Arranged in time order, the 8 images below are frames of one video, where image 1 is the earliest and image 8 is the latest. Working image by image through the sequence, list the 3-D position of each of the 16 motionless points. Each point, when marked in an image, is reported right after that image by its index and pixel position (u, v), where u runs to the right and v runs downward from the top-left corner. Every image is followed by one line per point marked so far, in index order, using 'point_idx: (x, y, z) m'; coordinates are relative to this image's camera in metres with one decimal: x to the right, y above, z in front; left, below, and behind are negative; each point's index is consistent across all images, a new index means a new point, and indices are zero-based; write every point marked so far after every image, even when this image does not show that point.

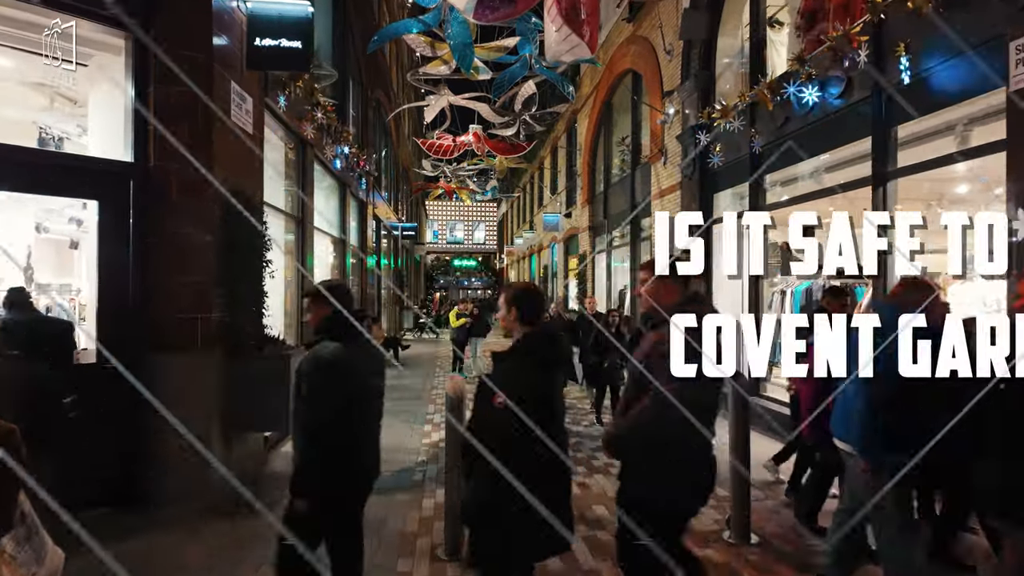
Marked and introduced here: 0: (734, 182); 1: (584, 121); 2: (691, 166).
0: (+3.5, +1.7, +9.2) m
1: (+2.2, +5.1, +18.0) m
2: (+3.1, +2.1, +10.0) m
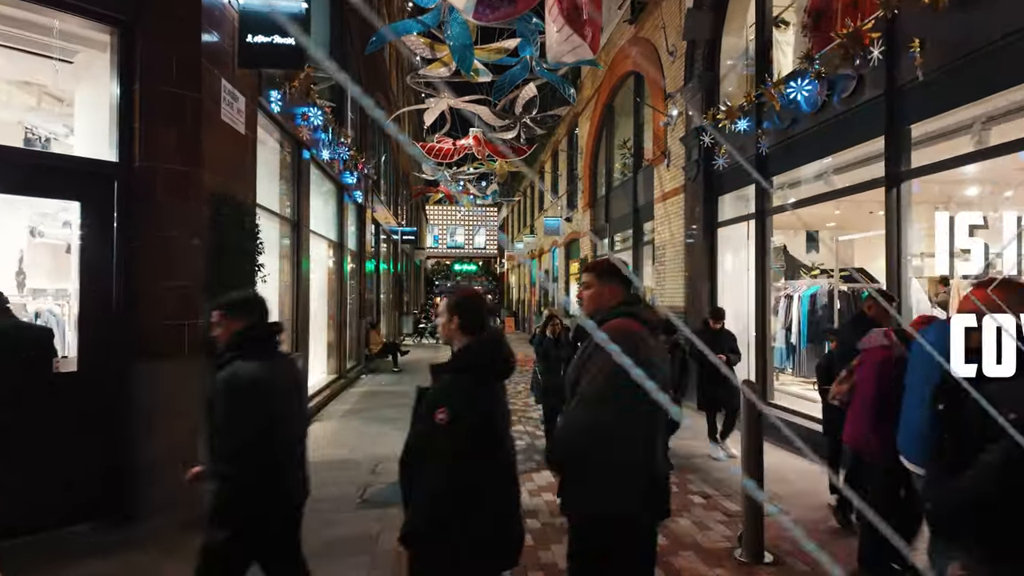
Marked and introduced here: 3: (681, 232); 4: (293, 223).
0: (+3.5, +1.6, +9.0) m
1: (+2.2, +5.0, +17.8) m
2: (+3.1, +2.0, +9.8) m
3: (+3.1, +1.0, +10.6) m
4: (-3.2, +1.0, +8.7) m
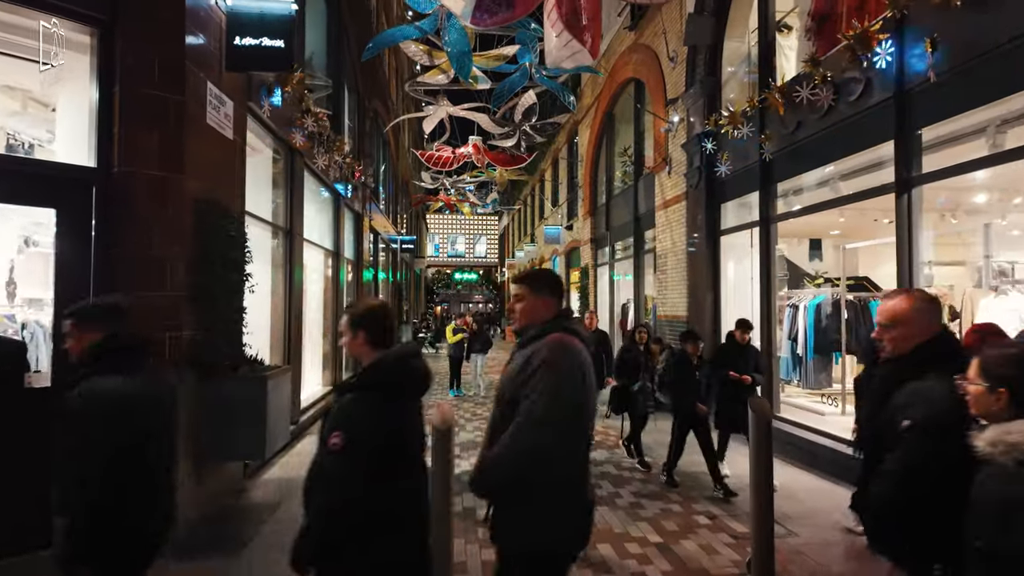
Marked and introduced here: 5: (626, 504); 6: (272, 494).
0: (+3.4, +1.4, +8.8) m
1: (+2.2, +4.7, +17.7) m
2: (+3.0, +1.9, +9.6) m
3: (+3.0, +0.9, +10.4) m
4: (-3.3, +0.8, +8.5) m
5: (+1.1, -2.0, +5.4) m
6: (-2.3, -2.0, +5.7) m
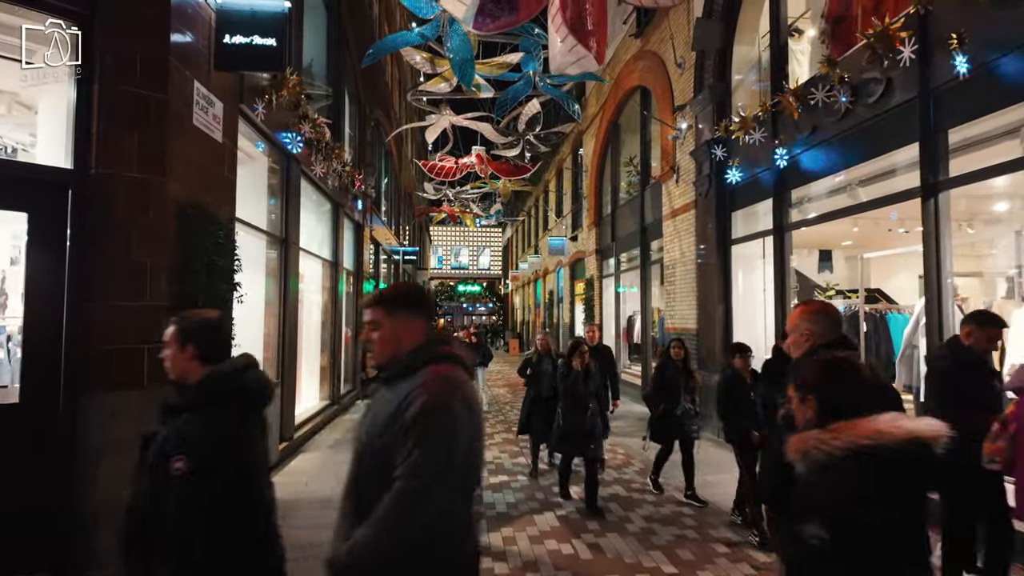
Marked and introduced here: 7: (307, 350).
0: (+3.5, +1.3, +8.5) m
1: (+2.3, +4.4, +17.5) m
2: (+3.1, +1.7, +9.3) m
3: (+3.1, +0.7, +10.1) m
4: (-3.2, +0.7, +8.2) m
5: (+1.1, -2.1, +5.1) m
6: (-2.3, -2.1, +5.4) m
7: (-3.5, -1.1, +10.1) m
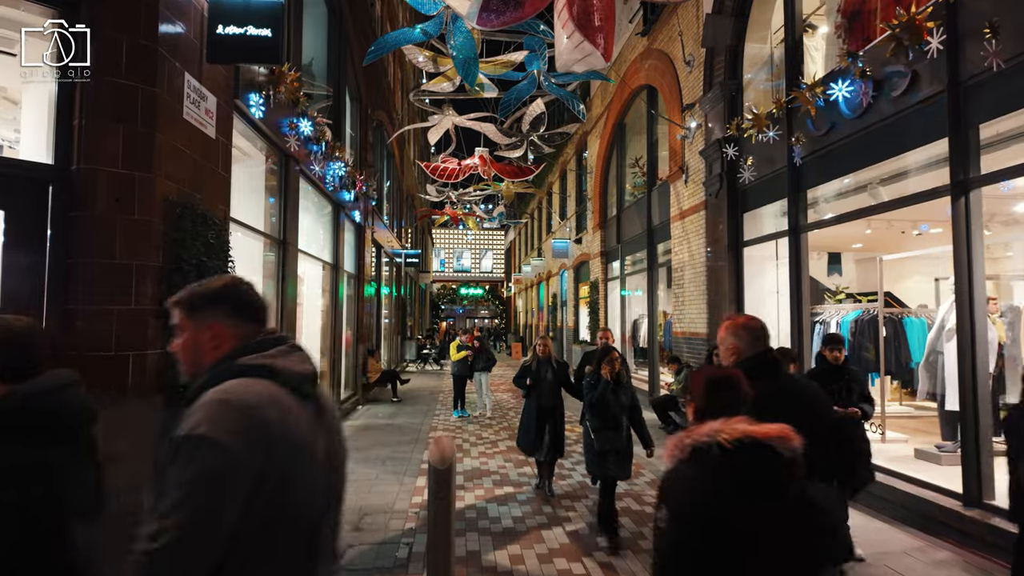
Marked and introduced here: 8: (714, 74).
0: (+3.6, +1.2, +8.2) m
1: (+2.4, +4.3, +17.2) m
2: (+3.2, +1.6, +9.1) m
3: (+3.2, +0.6, +9.8) m
4: (-3.2, +0.6, +8.0) m
5: (+1.1, -2.1, +4.8) m
6: (-2.3, -2.1, +5.1) m
7: (-3.4, -1.1, +9.8) m
8: (+3.2, +3.4, +9.3) m
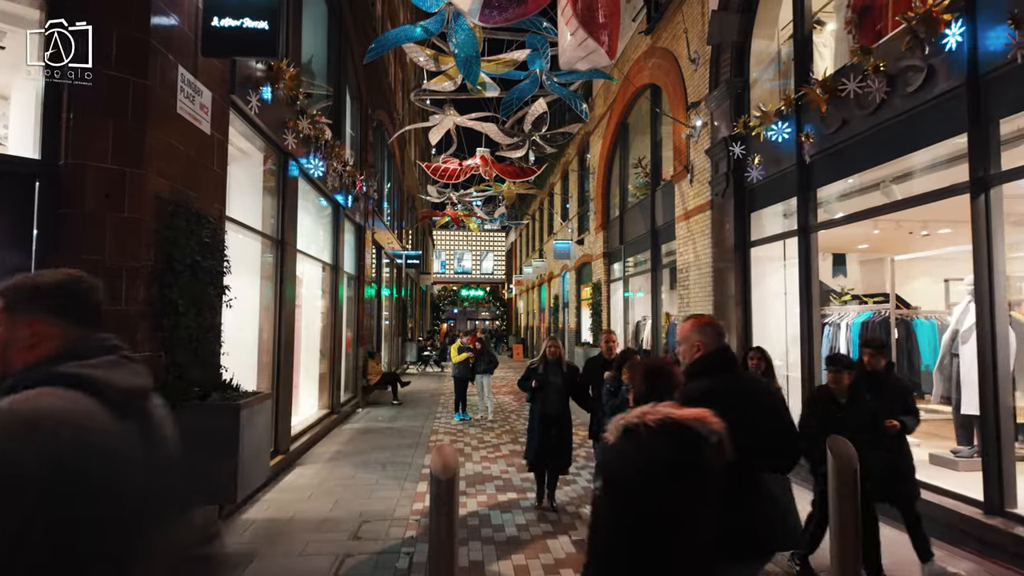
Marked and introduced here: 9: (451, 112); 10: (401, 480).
0: (+3.6, +1.2, +8.0) m
1: (+2.5, +4.2, +17.1) m
2: (+3.2, +1.6, +8.9) m
3: (+3.2, +0.6, +9.7) m
4: (-3.1, +0.6, +7.8) m
5: (+1.2, -2.1, +4.6) m
6: (-2.2, -2.1, +5.0) m
7: (-3.4, -1.1, +9.6) m
8: (+3.3, +3.4, +9.1) m
9: (-1.6, +4.5, +15.0) m
10: (-1.3, -2.2, +6.9) m
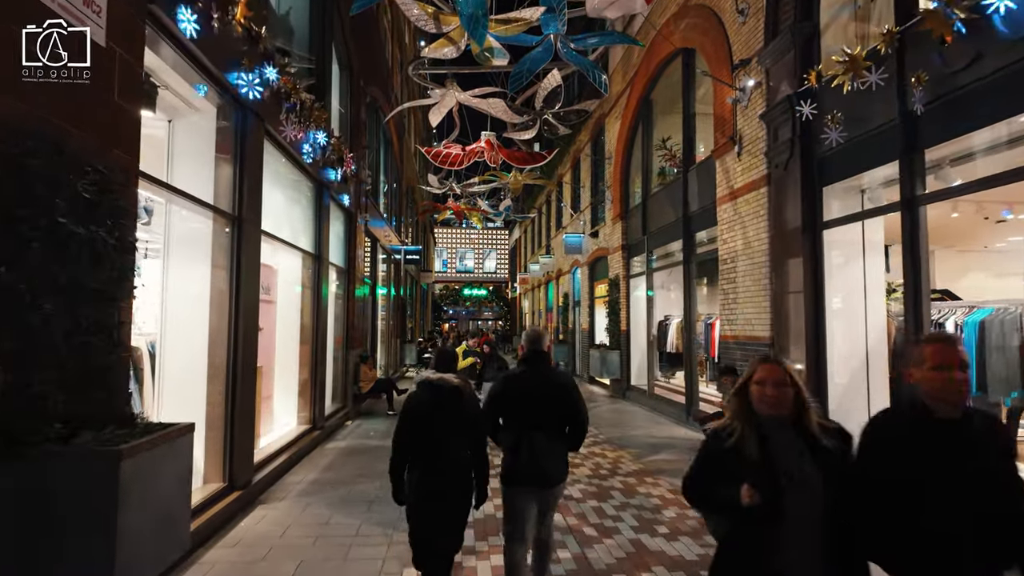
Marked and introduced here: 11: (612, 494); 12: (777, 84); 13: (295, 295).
0: (+3.8, +1.3, +6.4) m
1: (+2.7, +4.3, +15.5) m
2: (+3.4, +1.7, +7.3) m
3: (+3.4, +0.7, +8.1) m
4: (-2.9, +0.7, +6.2) m
5: (+1.4, -2.0, +3.0) m
6: (-2.0, -2.0, +3.4) m
7: (-3.2, -1.0, +8.0) m
8: (+3.5, +3.5, +7.5) m
9: (-1.3, +4.6, +13.4) m
10: (-1.1, -2.1, +5.3) m
11: (+1.1, -2.2, +6.3) m
12: (+3.4, +2.6, +7.5) m
13: (-3.2, 0.0, +8.7) m
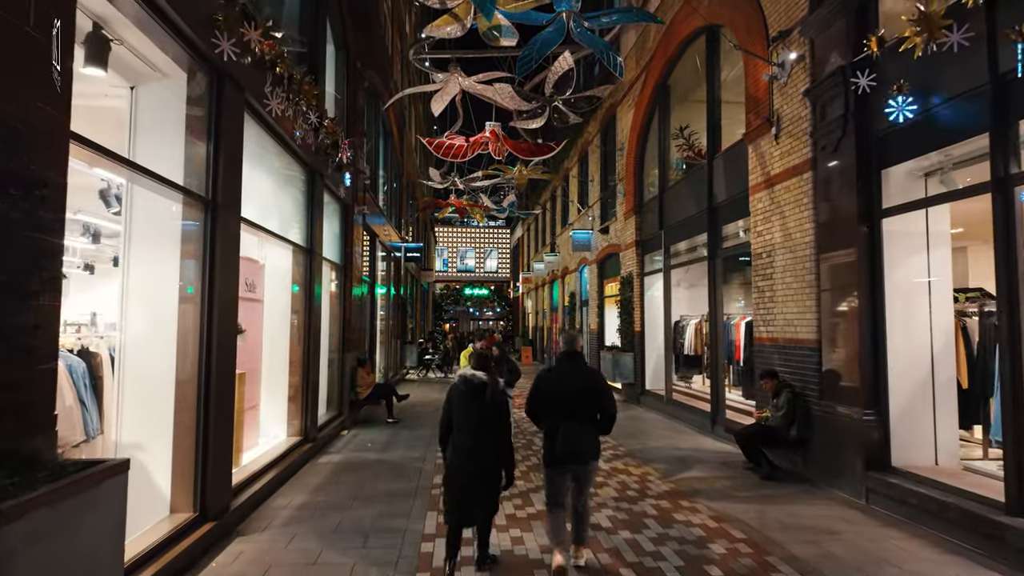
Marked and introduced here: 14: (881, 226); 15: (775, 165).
0: (+4.0, +1.4, +5.6) m
1: (+2.8, +4.4, +14.6) m
2: (+3.6, +1.7, +6.4) m
3: (+3.6, +0.7, +7.2) m
4: (-2.7, +0.8, +5.4) m
5: (+1.5, -2.0, +2.2) m
6: (-1.9, -2.0, +2.5) m
7: (-3.0, -1.0, +7.2) m
8: (+3.6, +3.5, +6.7) m
9: (-1.2, +4.6, +12.6) m
10: (-0.9, -2.1, +4.4) m
11: (+1.3, -2.2, +5.5) m
12: (+3.6, +2.7, +6.7) m
13: (-3.0, 0.0, +7.8) m
14: (+3.9, +0.6, +6.3) m
15: (+3.5, +1.6, +7.7) m
